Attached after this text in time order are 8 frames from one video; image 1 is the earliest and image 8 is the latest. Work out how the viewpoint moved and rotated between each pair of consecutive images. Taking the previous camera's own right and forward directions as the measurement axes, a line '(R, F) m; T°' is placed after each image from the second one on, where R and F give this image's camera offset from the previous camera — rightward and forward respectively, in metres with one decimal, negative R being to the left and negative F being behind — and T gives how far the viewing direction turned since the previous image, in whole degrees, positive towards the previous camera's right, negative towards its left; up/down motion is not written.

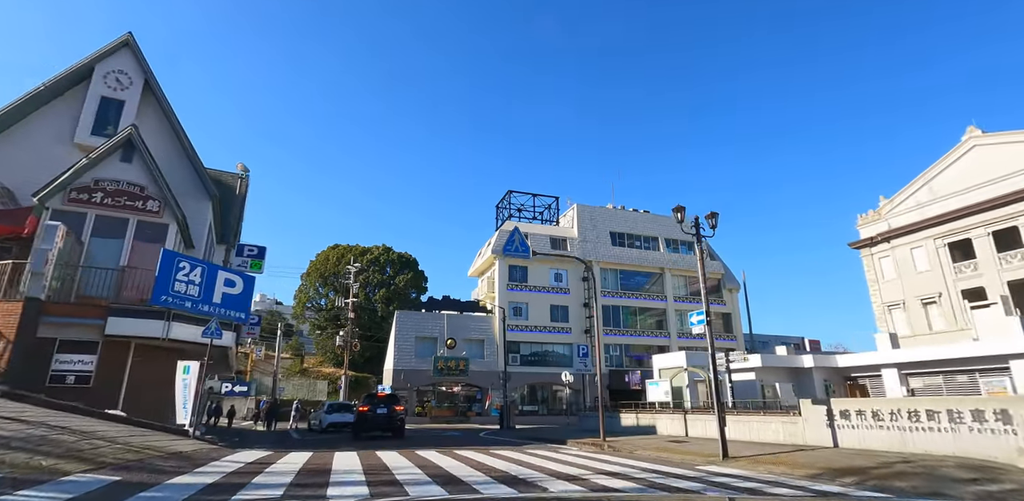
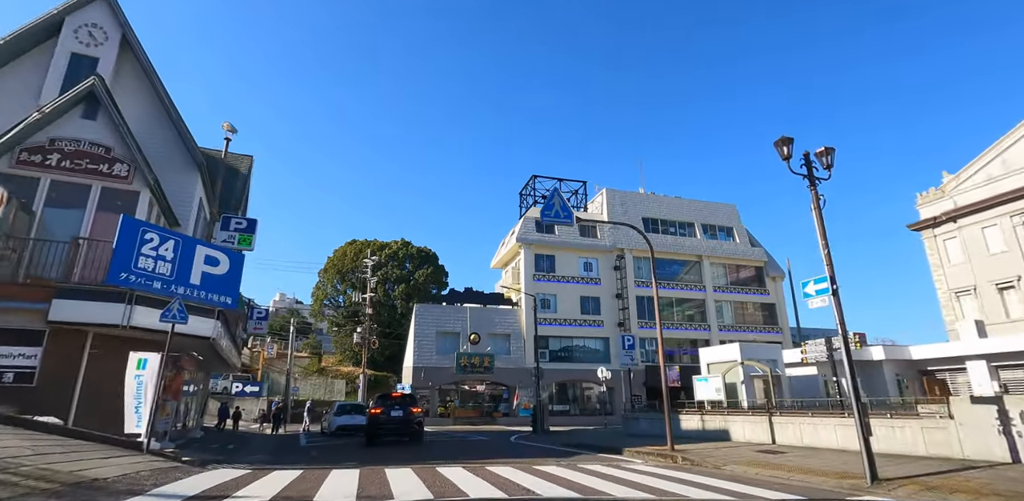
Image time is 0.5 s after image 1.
(-0.5, +3.0) m; -2°
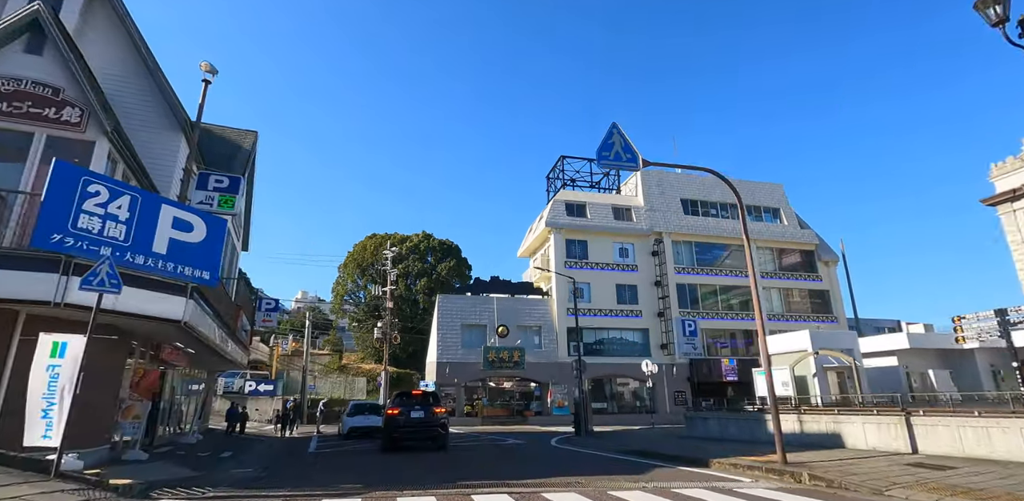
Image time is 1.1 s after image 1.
(-0.5, +3.0) m; -2°
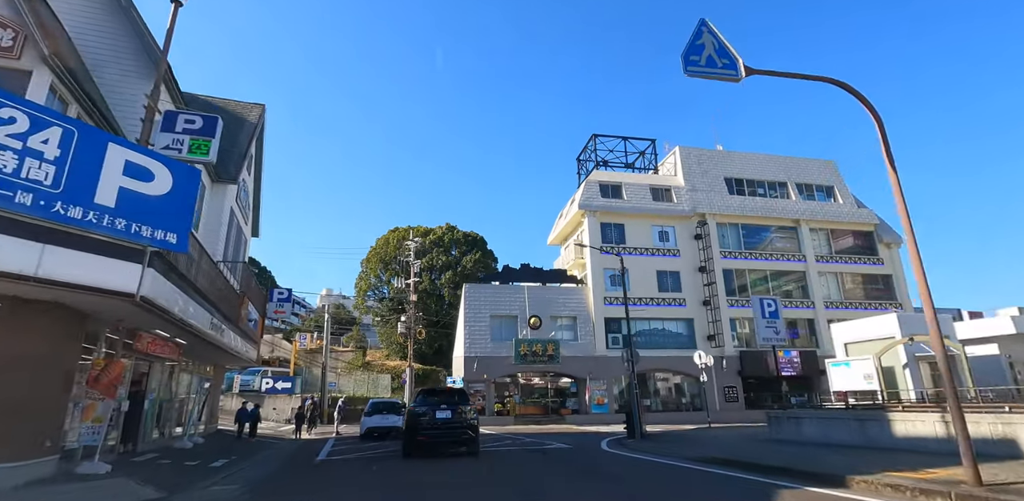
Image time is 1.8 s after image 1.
(-0.5, +2.7) m; -3°
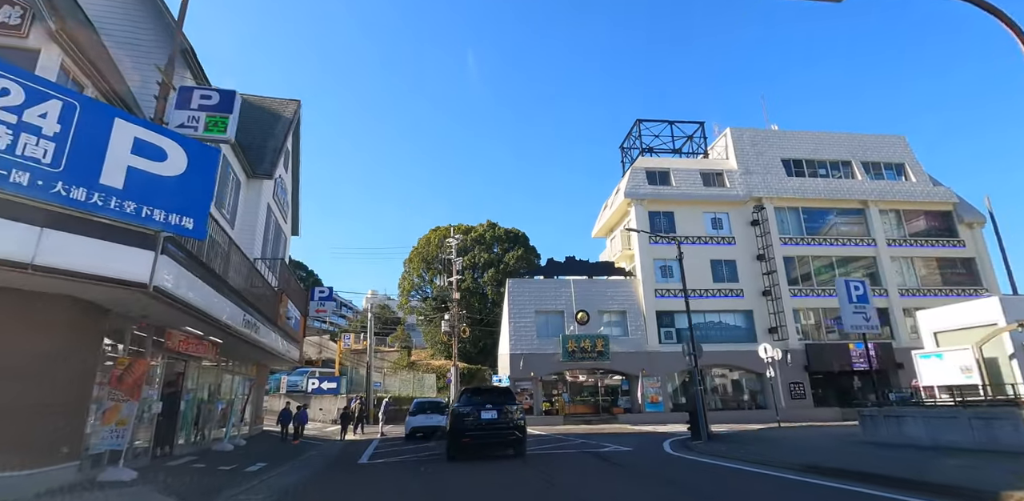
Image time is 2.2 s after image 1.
(-0.2, +1.2) m; -5°
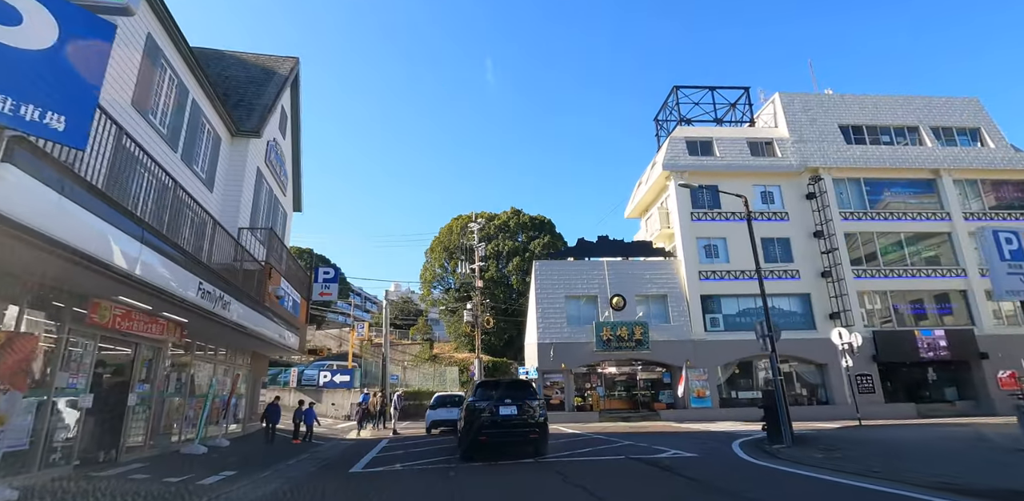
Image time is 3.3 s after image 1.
(-0.1, +2.8) m; -3°
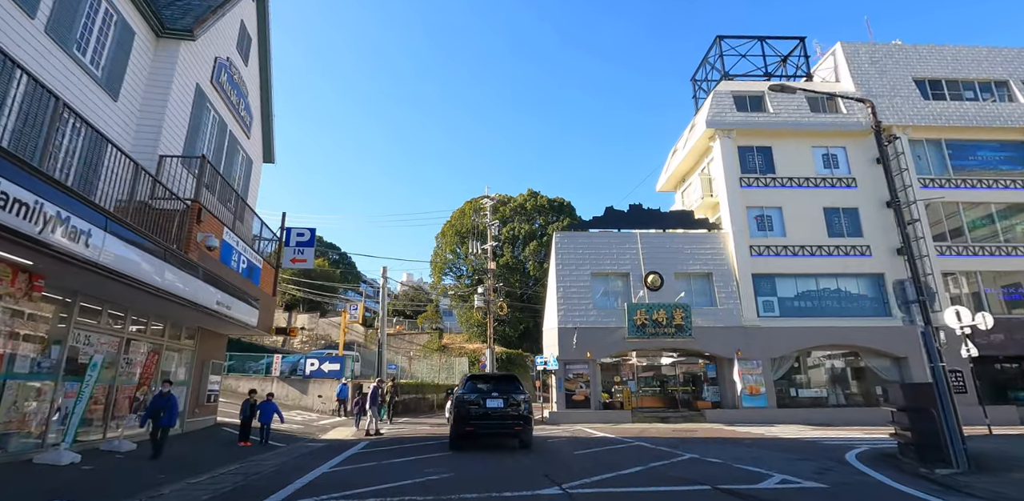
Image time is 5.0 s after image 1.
(0.0, +4.0) m; -2°
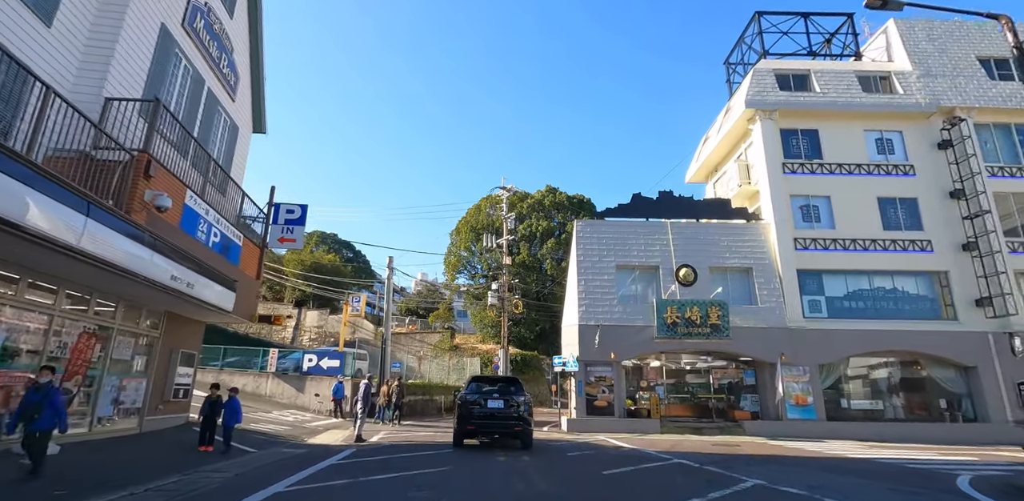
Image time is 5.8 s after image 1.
(0.0, +2.1) m; -2°
